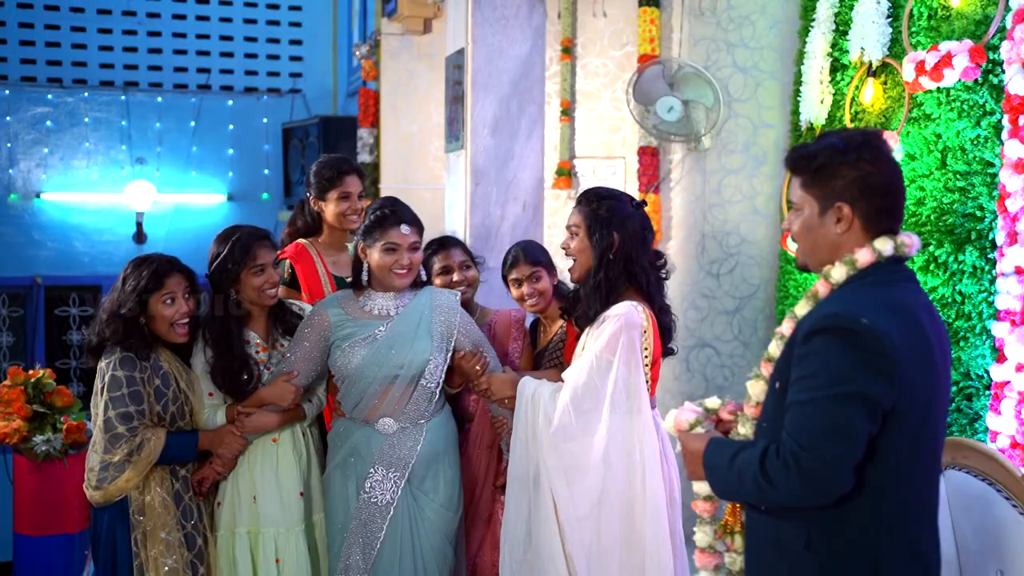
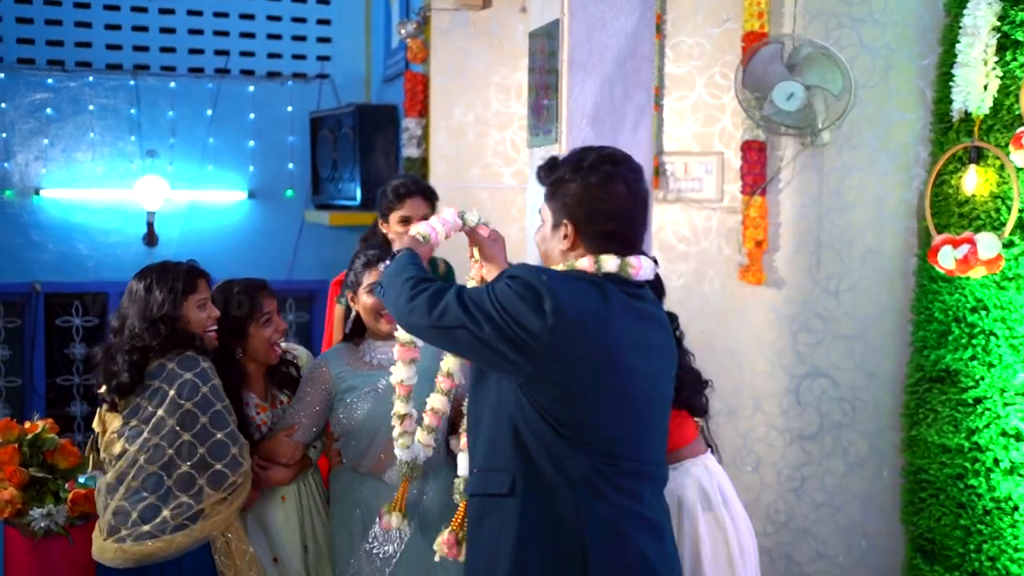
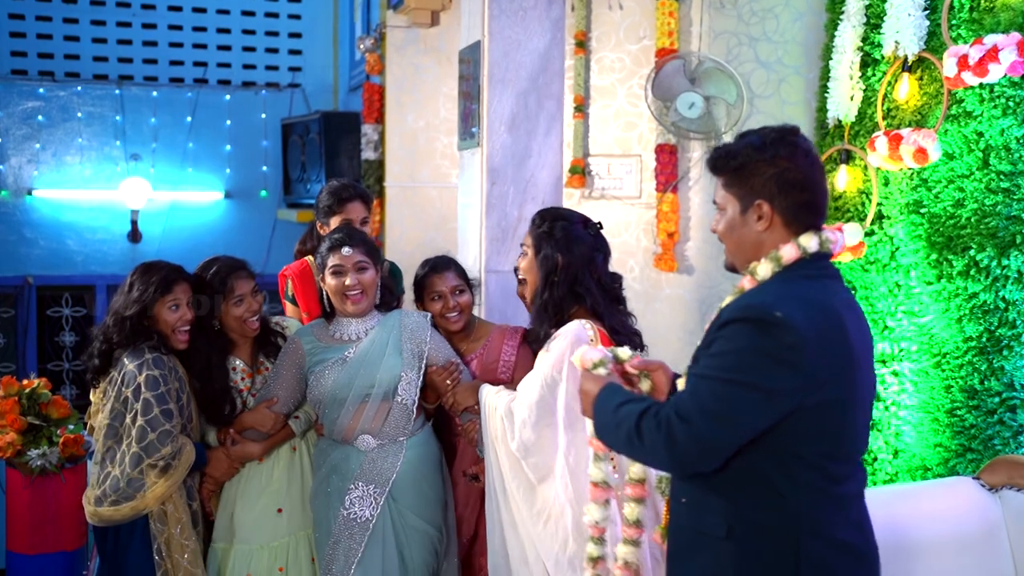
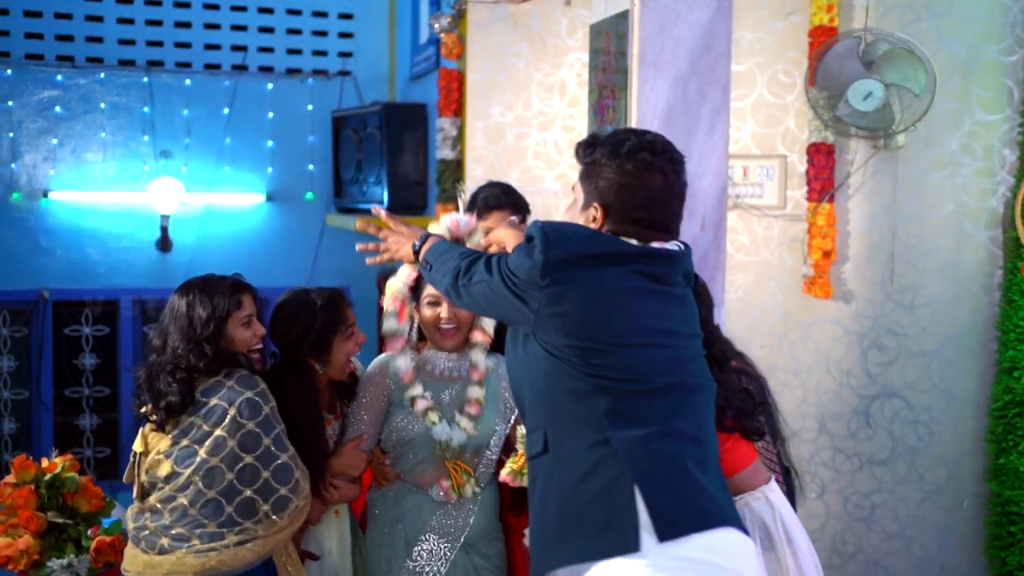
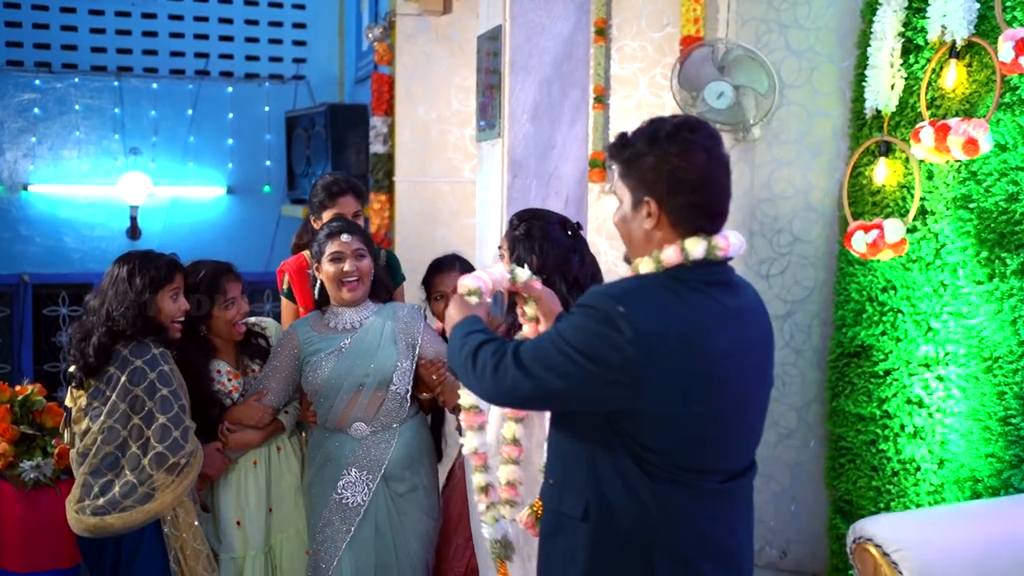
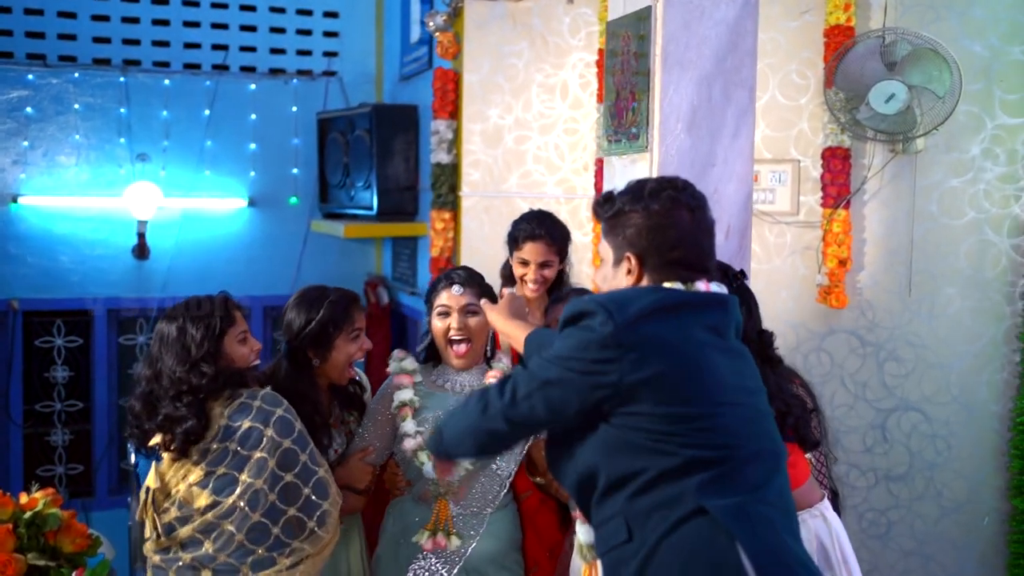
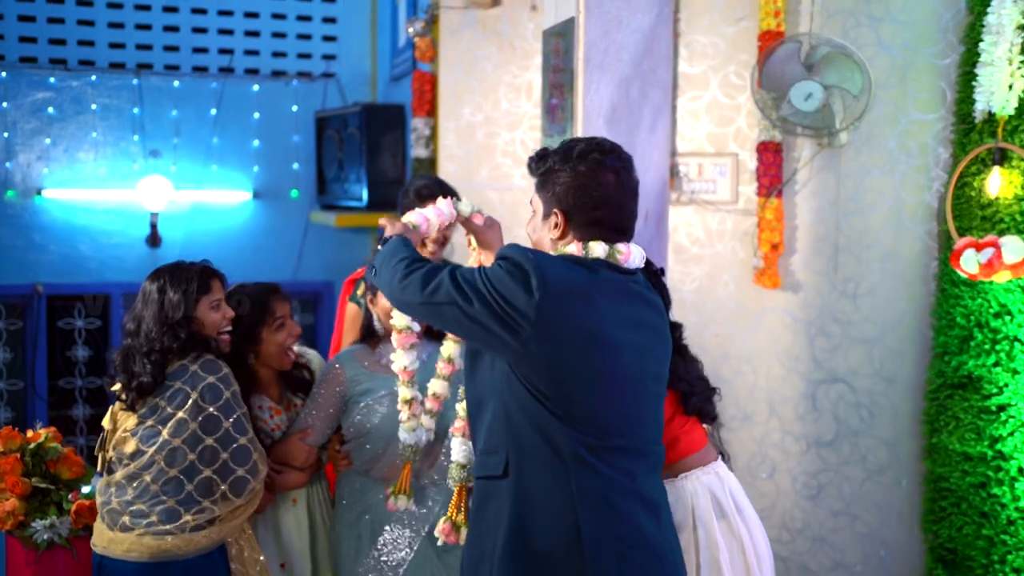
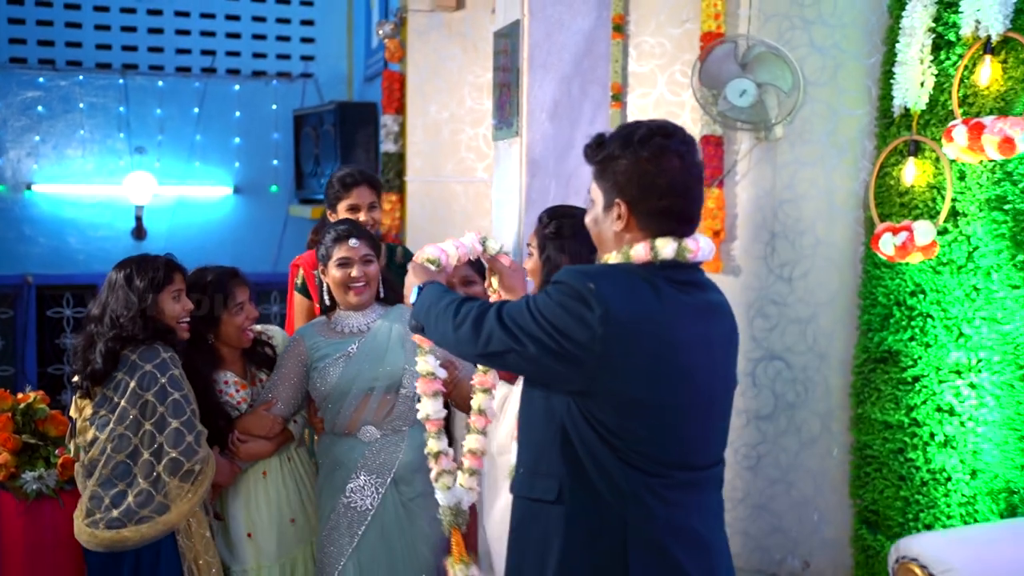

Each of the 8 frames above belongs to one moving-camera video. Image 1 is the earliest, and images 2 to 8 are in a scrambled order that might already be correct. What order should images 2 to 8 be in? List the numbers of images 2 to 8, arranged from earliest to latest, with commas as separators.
3, 5, 2, 4, 6, 7, 8
